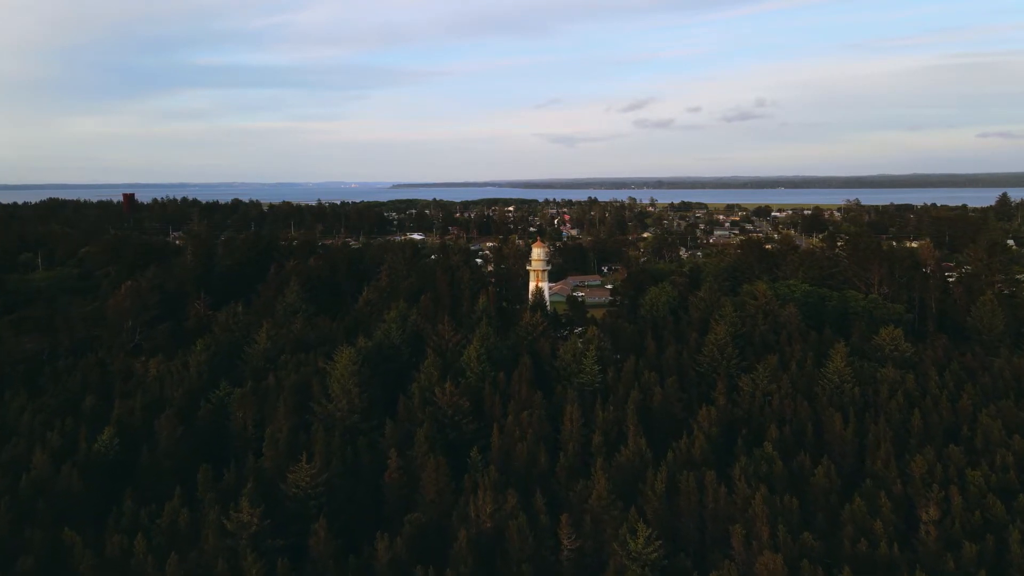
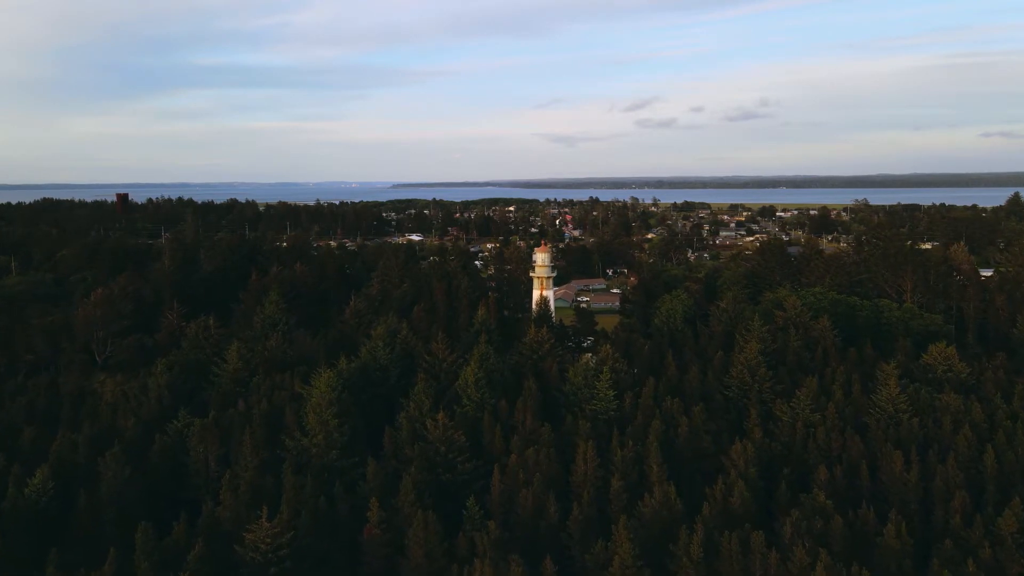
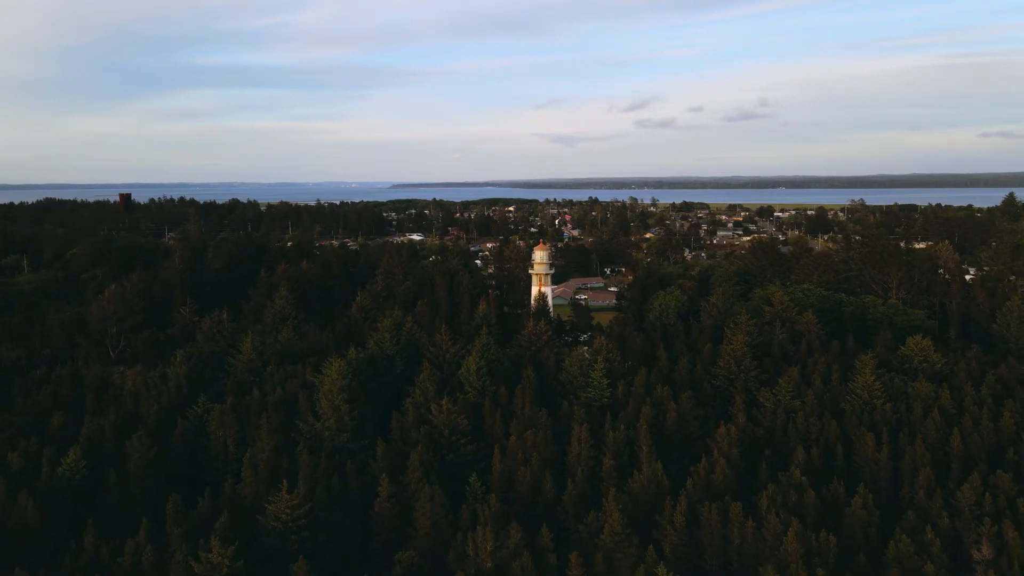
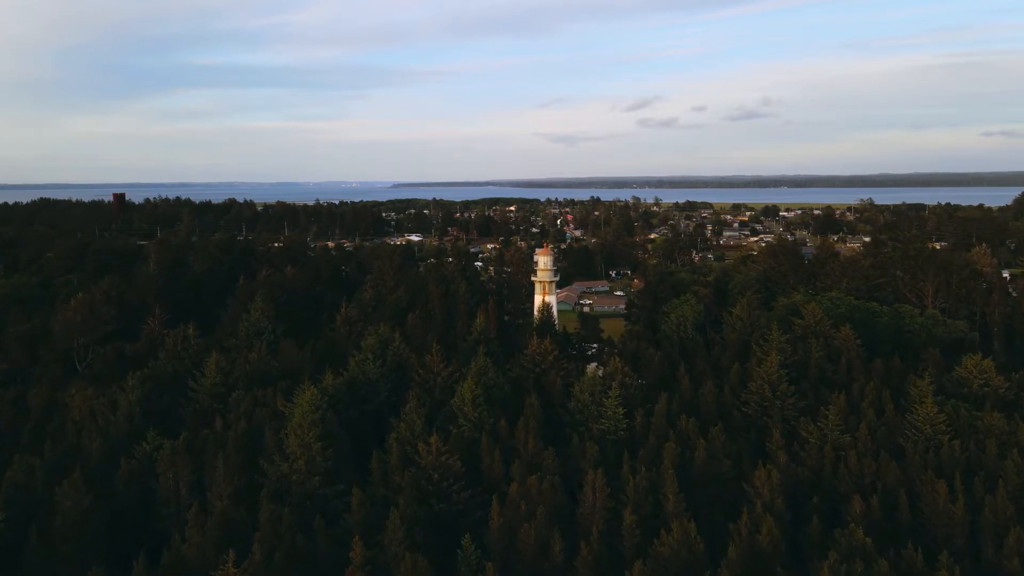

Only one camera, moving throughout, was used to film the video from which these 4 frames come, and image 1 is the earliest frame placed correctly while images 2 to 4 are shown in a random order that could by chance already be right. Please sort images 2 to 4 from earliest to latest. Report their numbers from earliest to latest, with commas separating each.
3, 2, 4
